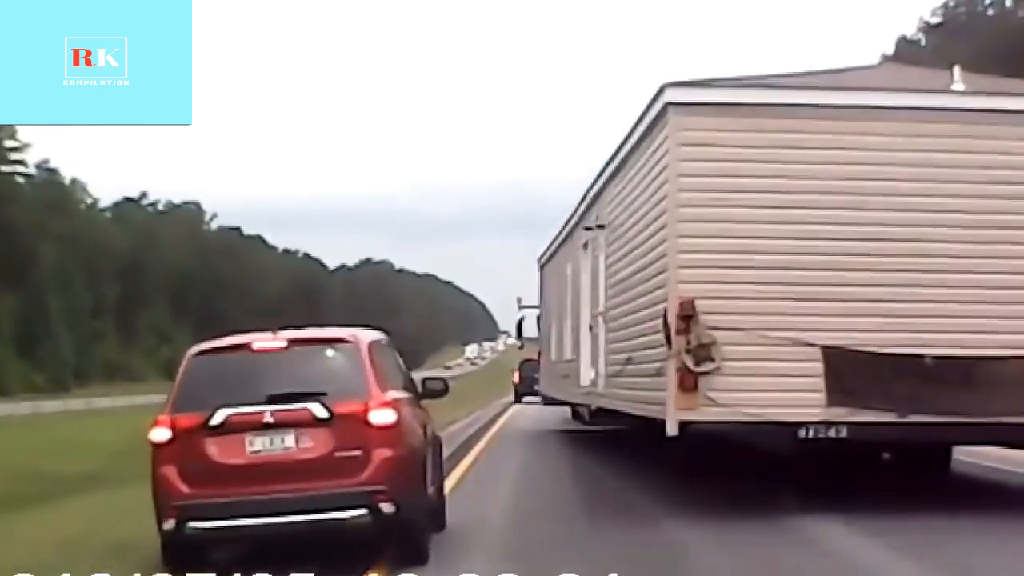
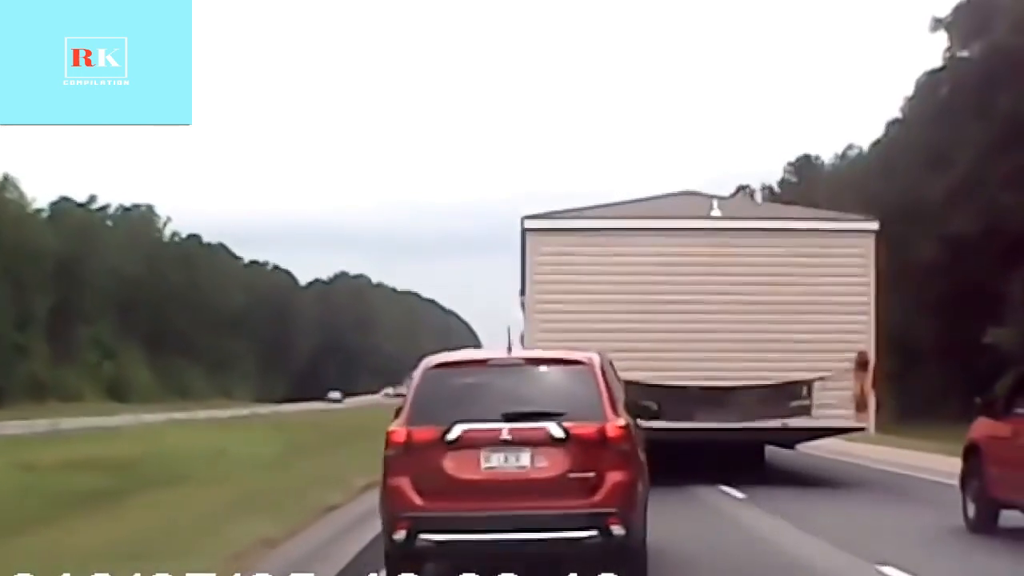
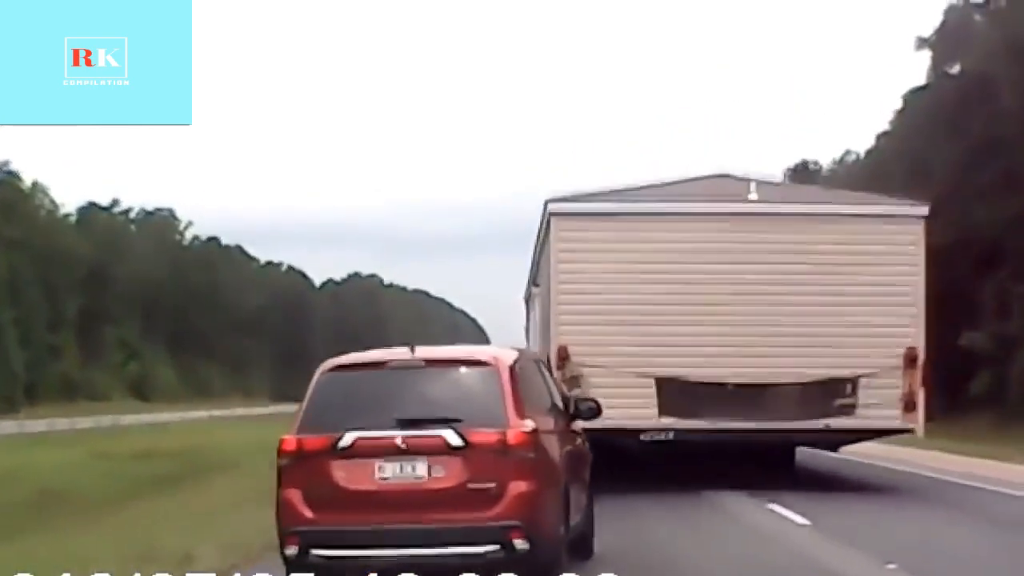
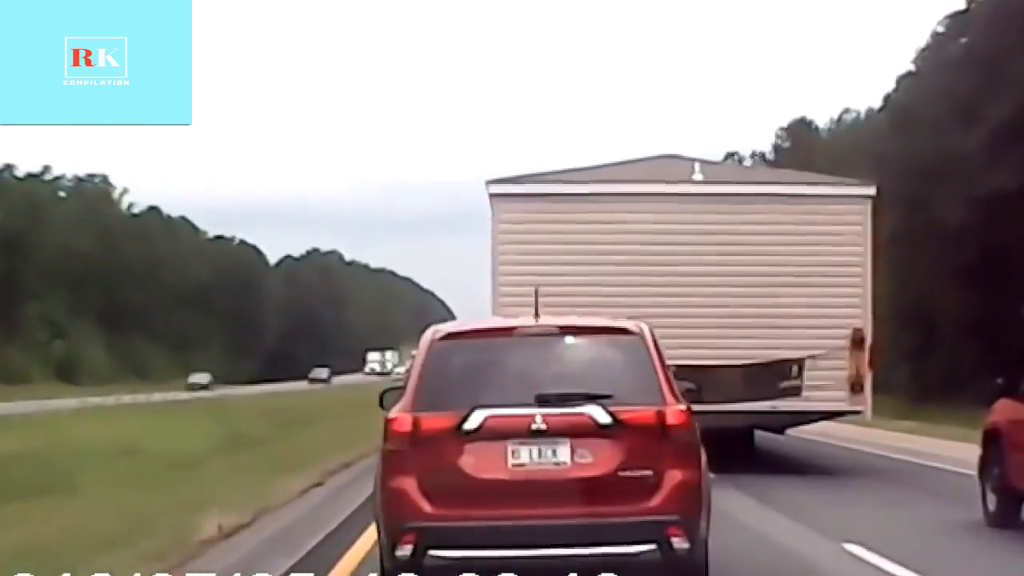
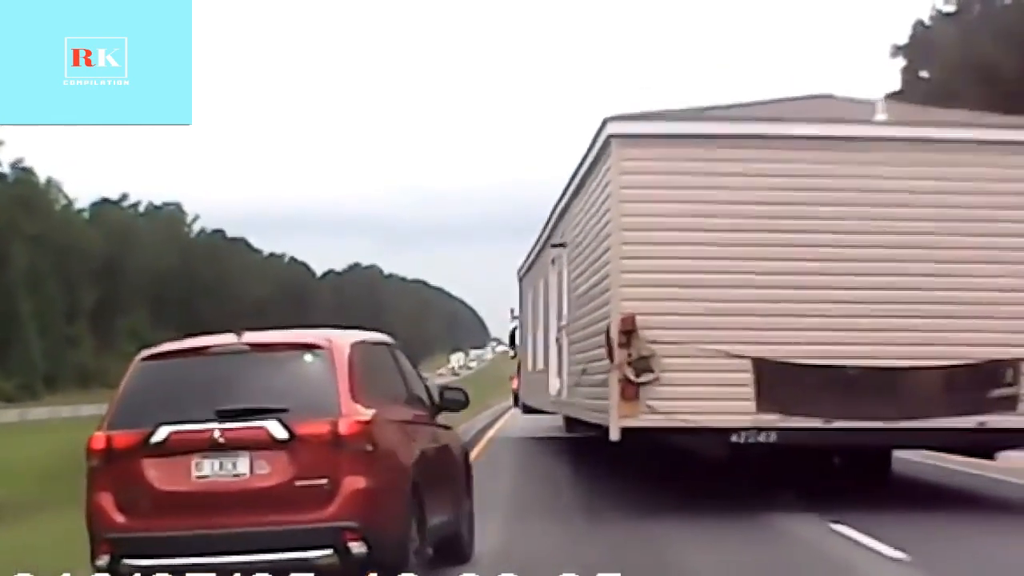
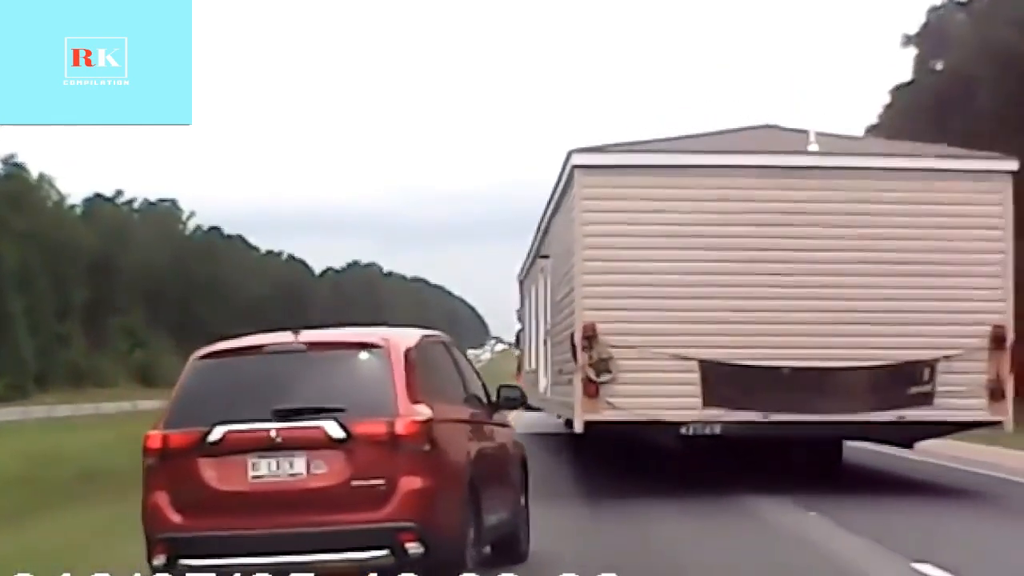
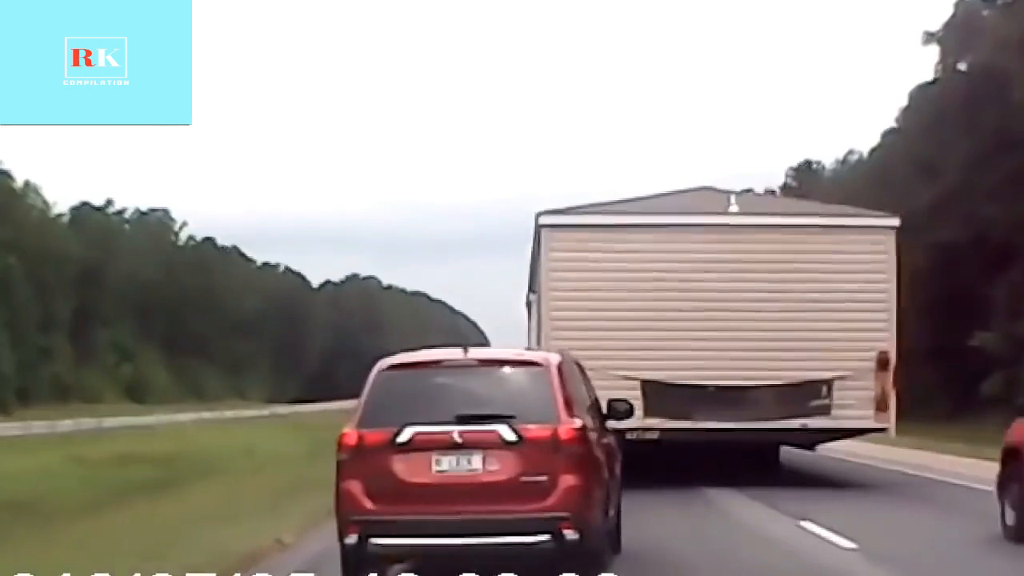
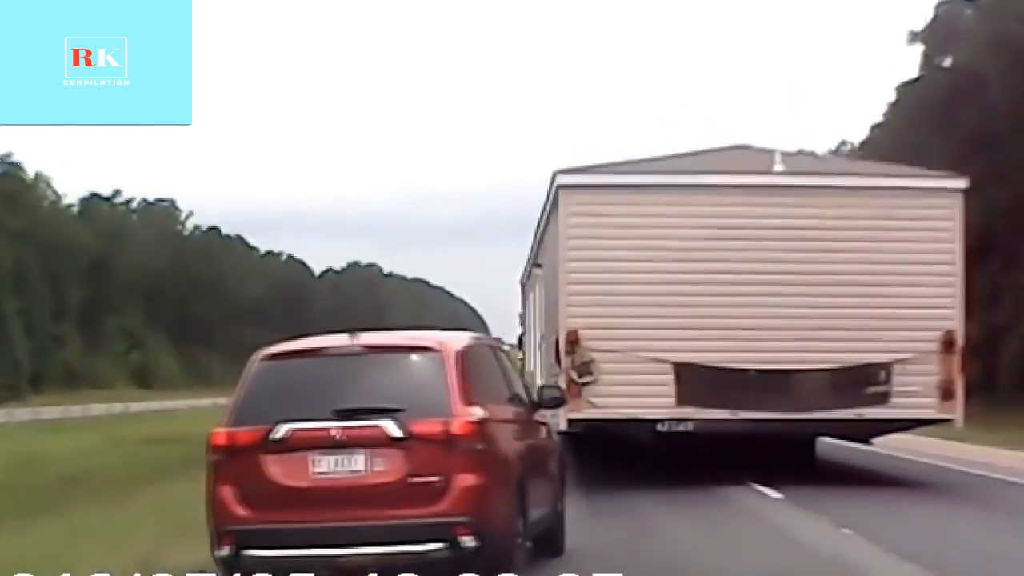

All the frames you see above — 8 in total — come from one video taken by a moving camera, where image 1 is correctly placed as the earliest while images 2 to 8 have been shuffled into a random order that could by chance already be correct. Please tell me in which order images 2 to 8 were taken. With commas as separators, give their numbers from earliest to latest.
5, 6, 8, 3, 7, 2, 4
